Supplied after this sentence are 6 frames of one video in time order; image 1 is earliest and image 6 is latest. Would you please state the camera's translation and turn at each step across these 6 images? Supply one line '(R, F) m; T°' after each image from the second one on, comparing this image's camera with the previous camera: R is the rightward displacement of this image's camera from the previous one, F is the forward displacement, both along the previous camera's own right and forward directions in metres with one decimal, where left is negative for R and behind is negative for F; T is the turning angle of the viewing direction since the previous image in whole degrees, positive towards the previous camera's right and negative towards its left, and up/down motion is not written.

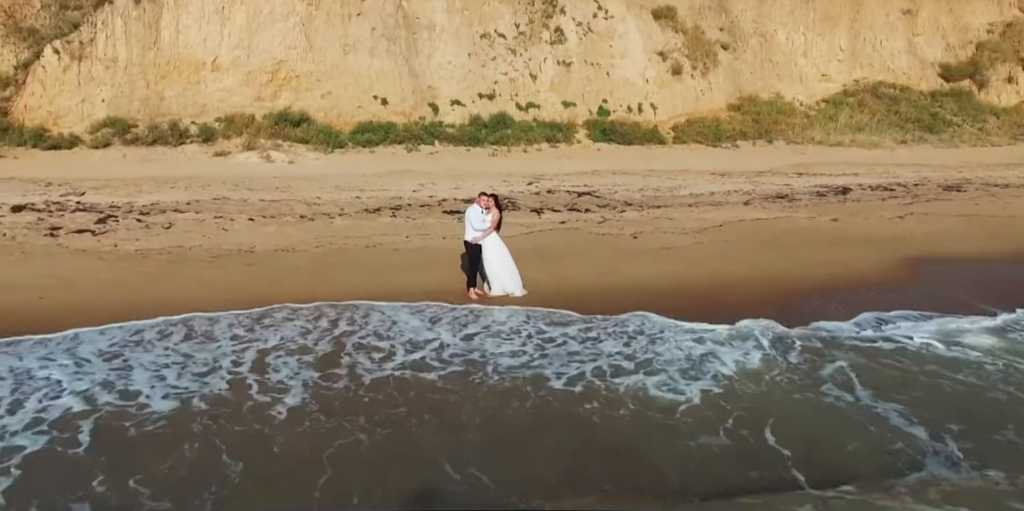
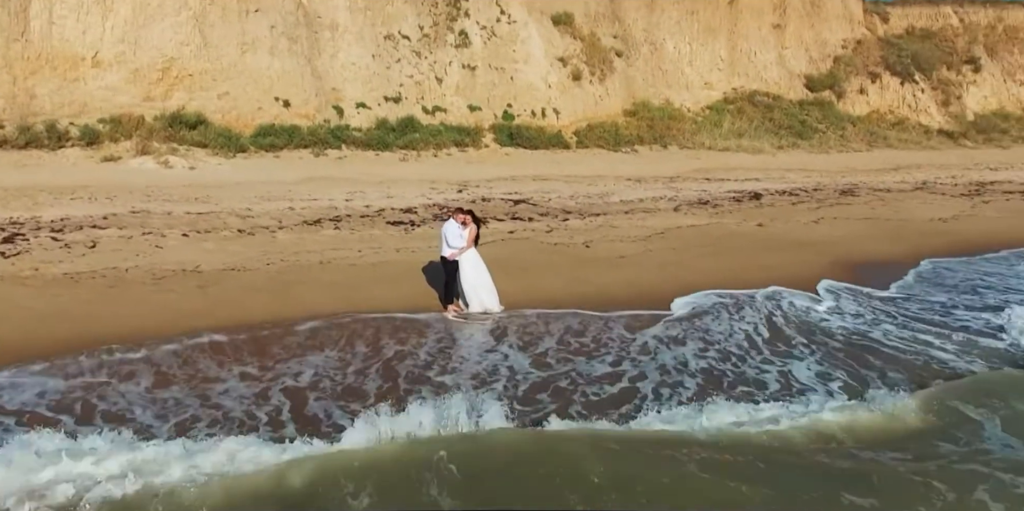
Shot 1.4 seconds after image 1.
(-1.0, +0.2) m; +10°
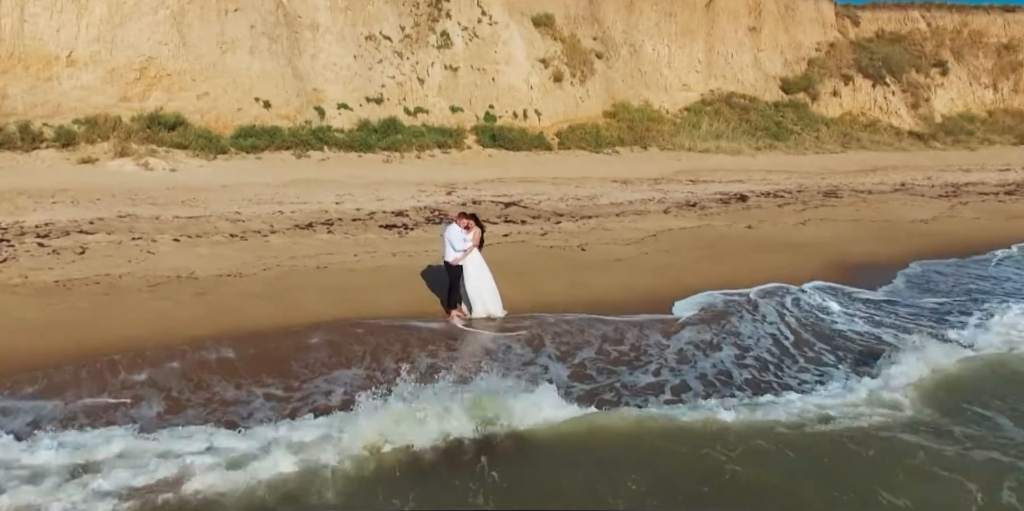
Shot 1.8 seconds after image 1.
(-0.3, 0.0) m; +2°
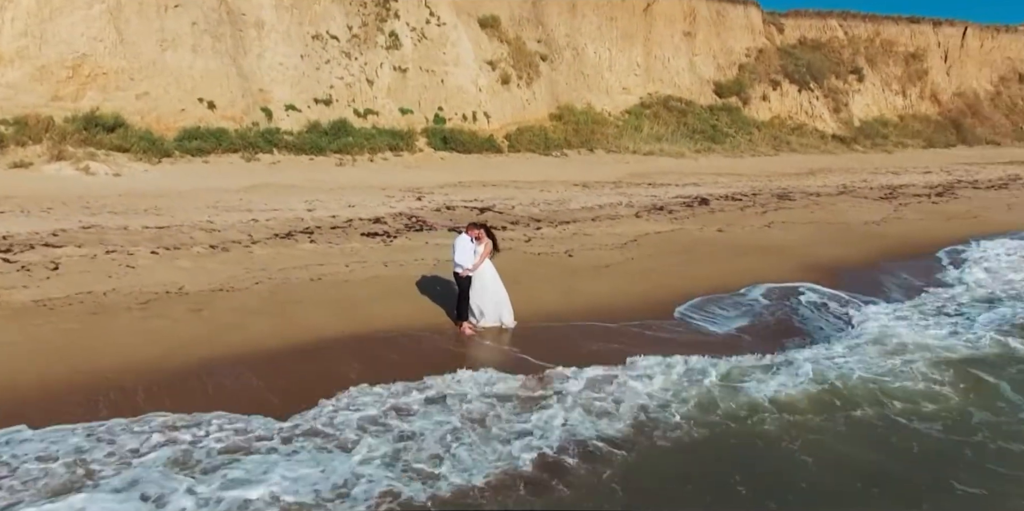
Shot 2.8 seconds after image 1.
(-0.8, +0.1) m; +6°
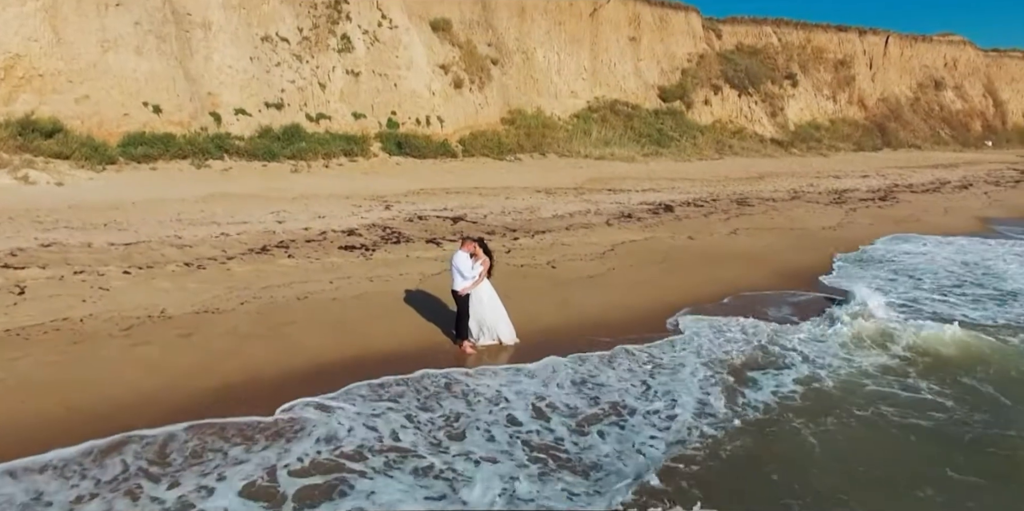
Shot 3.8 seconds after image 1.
(-0.6, +0.1) m; +5°
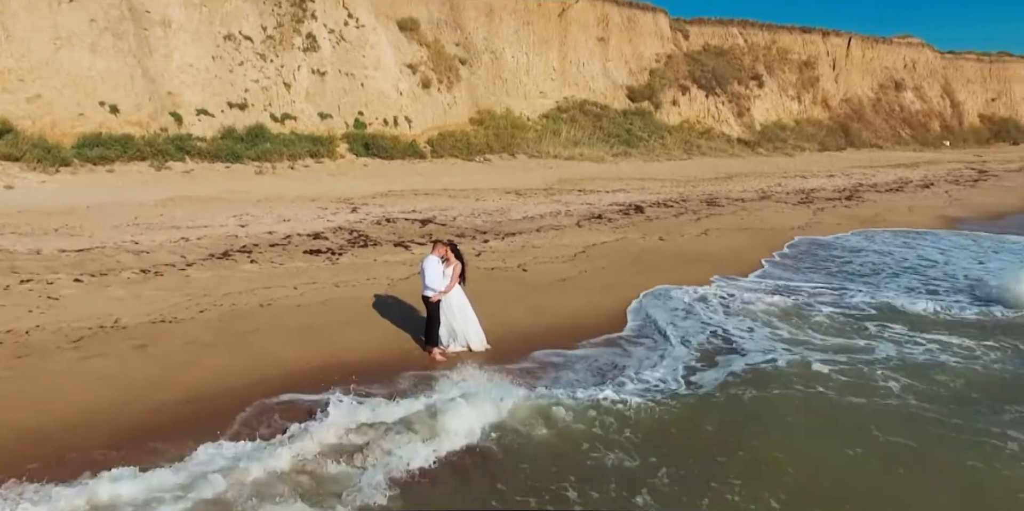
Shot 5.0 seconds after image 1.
(0.0, +0.2) m; +2°
